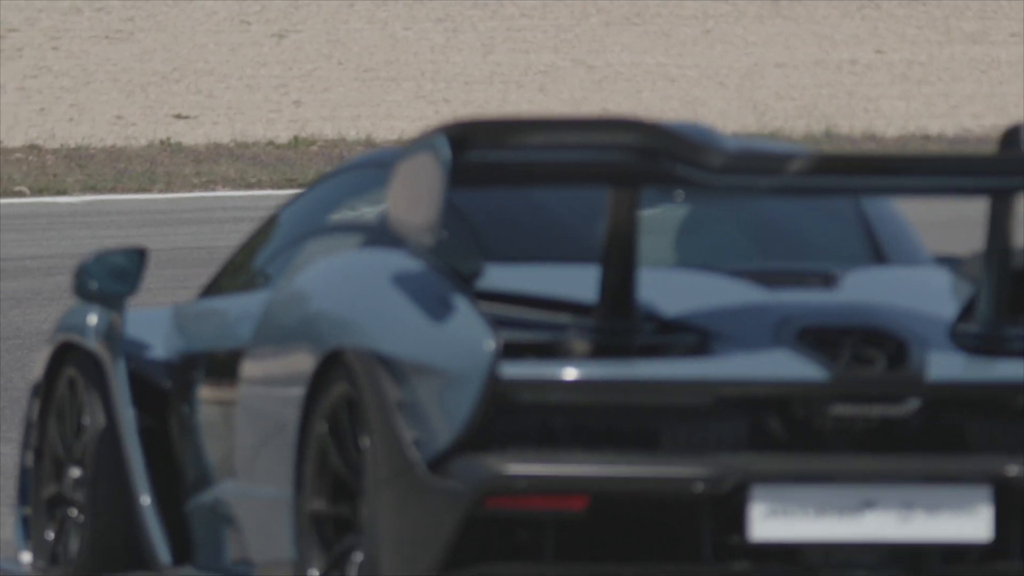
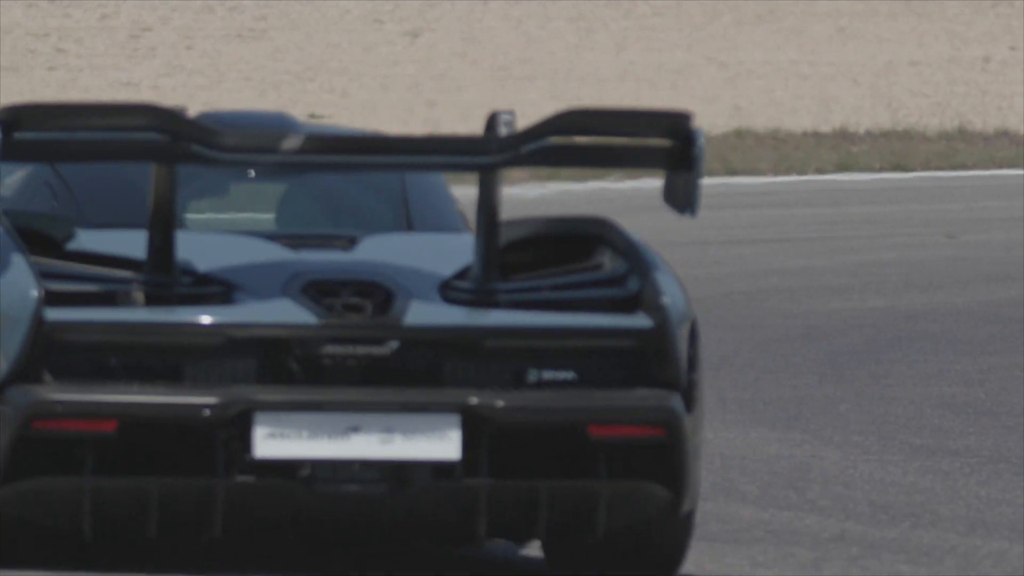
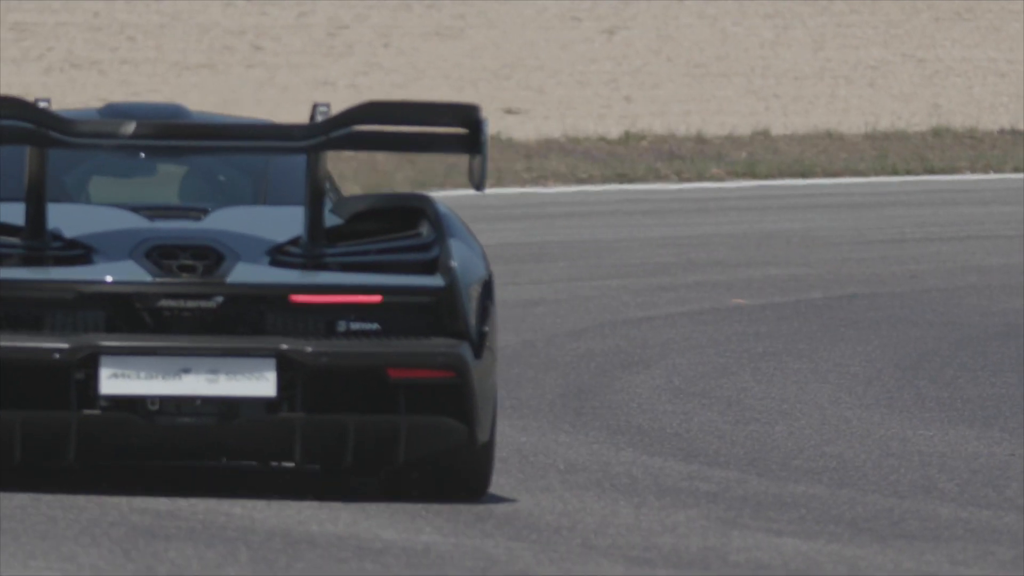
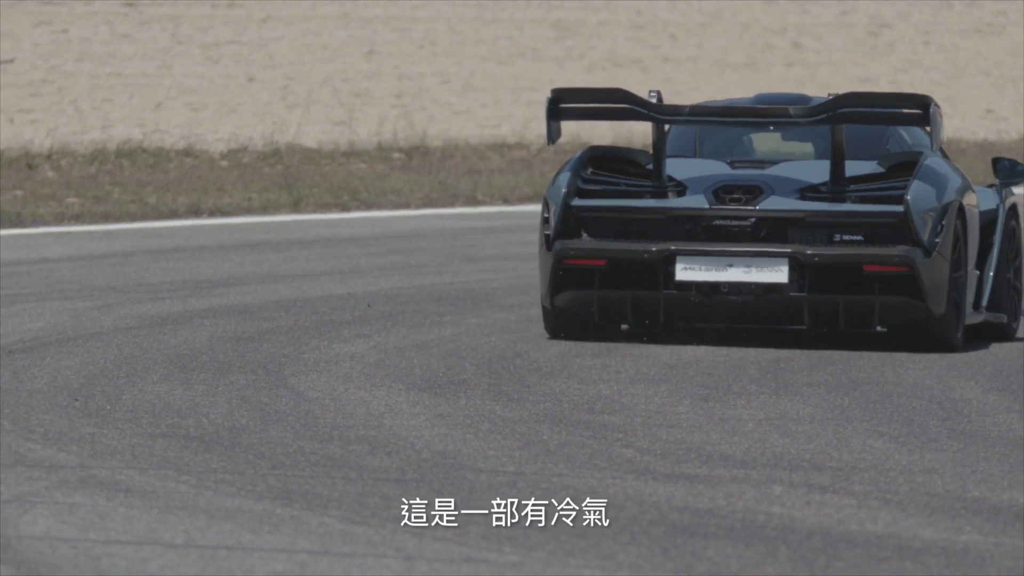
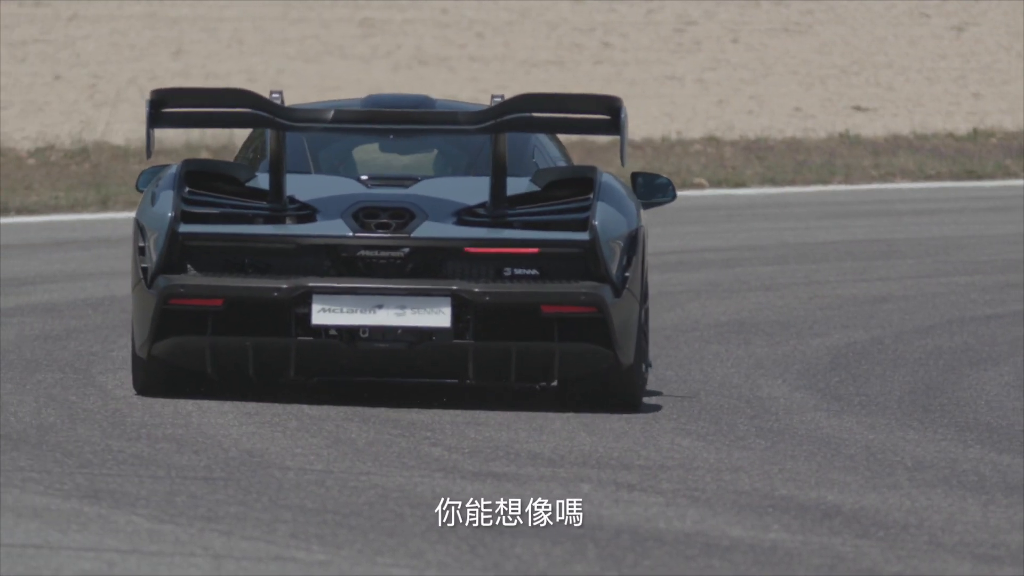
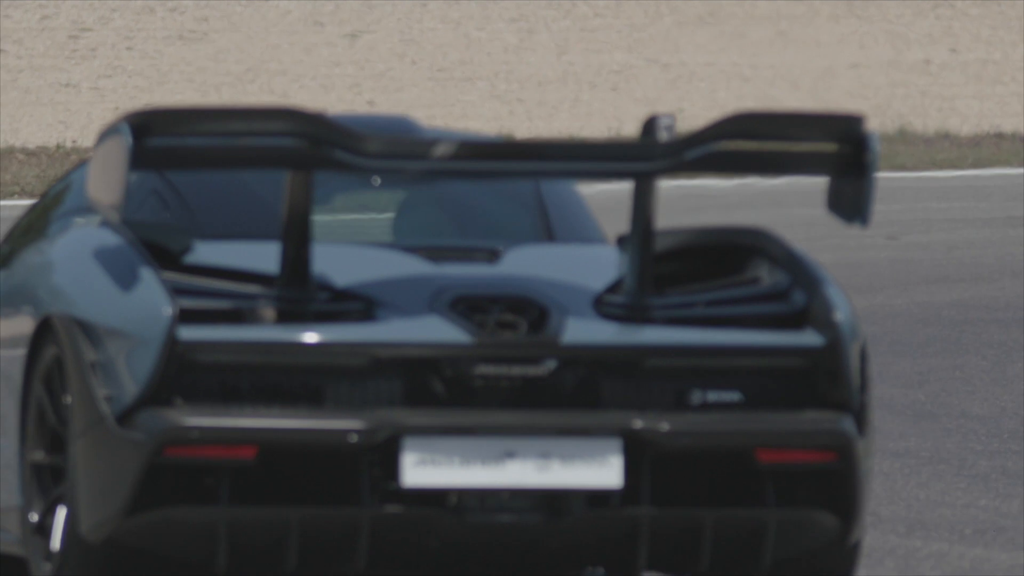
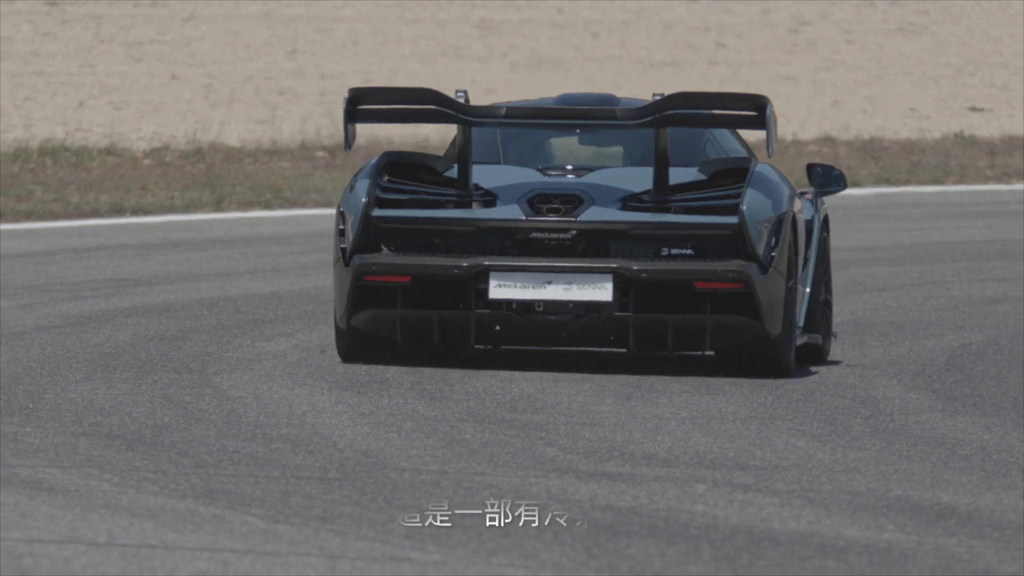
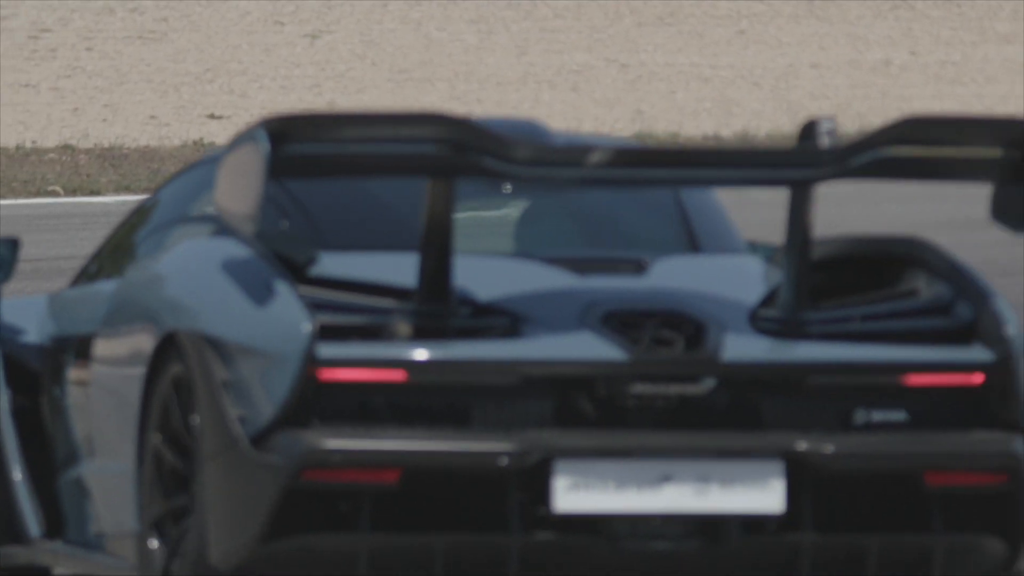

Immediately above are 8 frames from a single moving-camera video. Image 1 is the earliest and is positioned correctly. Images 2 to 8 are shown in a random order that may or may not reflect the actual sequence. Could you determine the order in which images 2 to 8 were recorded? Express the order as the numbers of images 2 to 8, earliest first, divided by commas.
8, 6, 2, 3, 5, 7, 4
